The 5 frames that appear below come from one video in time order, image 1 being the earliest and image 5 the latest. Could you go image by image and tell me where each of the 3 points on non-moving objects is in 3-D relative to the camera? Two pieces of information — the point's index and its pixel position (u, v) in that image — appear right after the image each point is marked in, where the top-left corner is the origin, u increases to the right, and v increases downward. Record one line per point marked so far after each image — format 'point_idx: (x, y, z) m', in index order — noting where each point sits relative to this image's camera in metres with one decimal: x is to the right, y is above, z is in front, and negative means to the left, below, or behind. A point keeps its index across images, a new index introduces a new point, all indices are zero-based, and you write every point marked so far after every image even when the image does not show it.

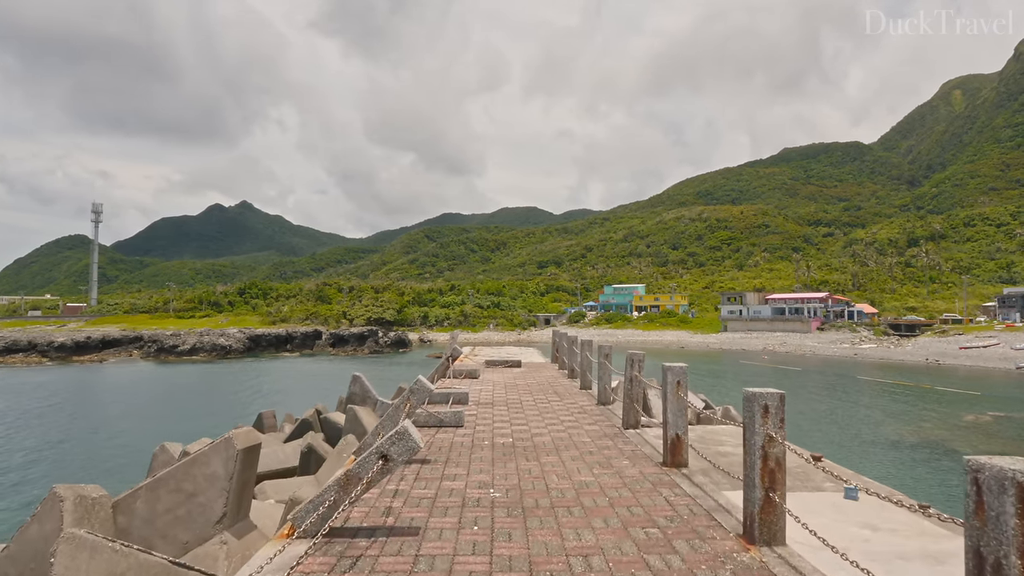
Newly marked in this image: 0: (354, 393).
0: (-3.1, -2.0, +10.0) m
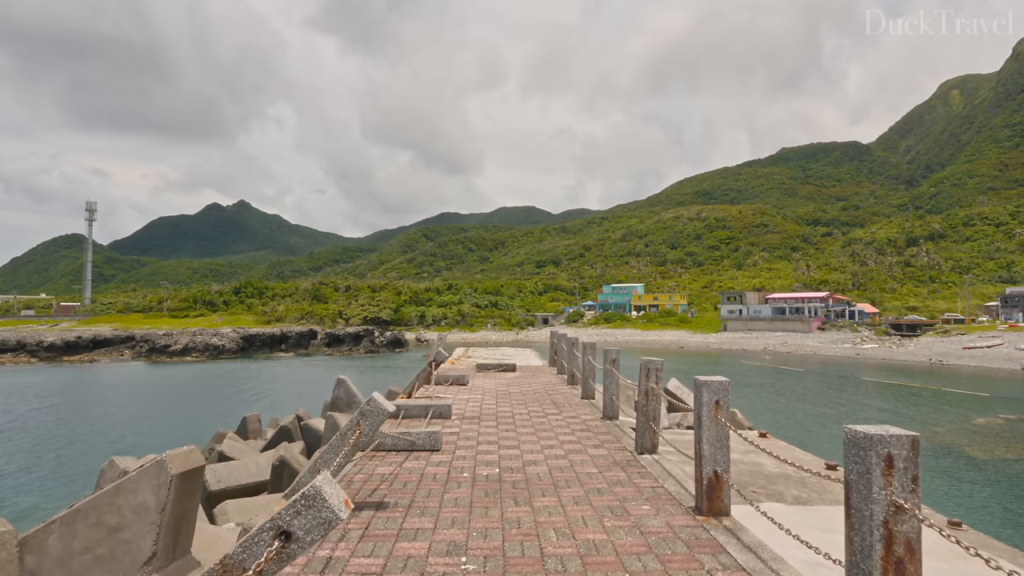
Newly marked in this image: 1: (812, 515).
0: (-3.2, -2.0, +9.4) m
1: (+3.5, -2.6, +6.1) m
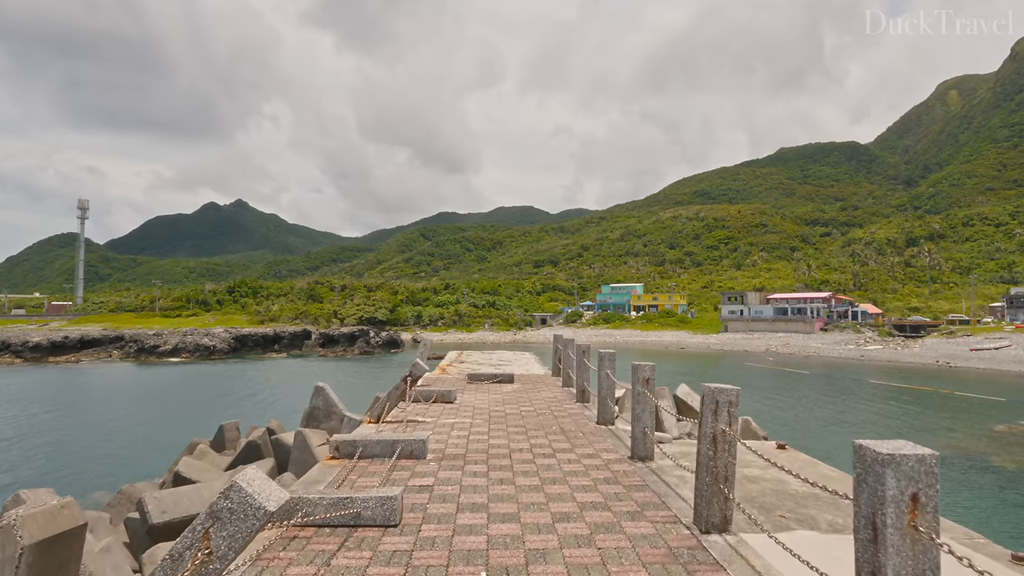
0: (-3.2, -1.9, +8.6) m
1: (+3.4, -2.6, +5.3) m
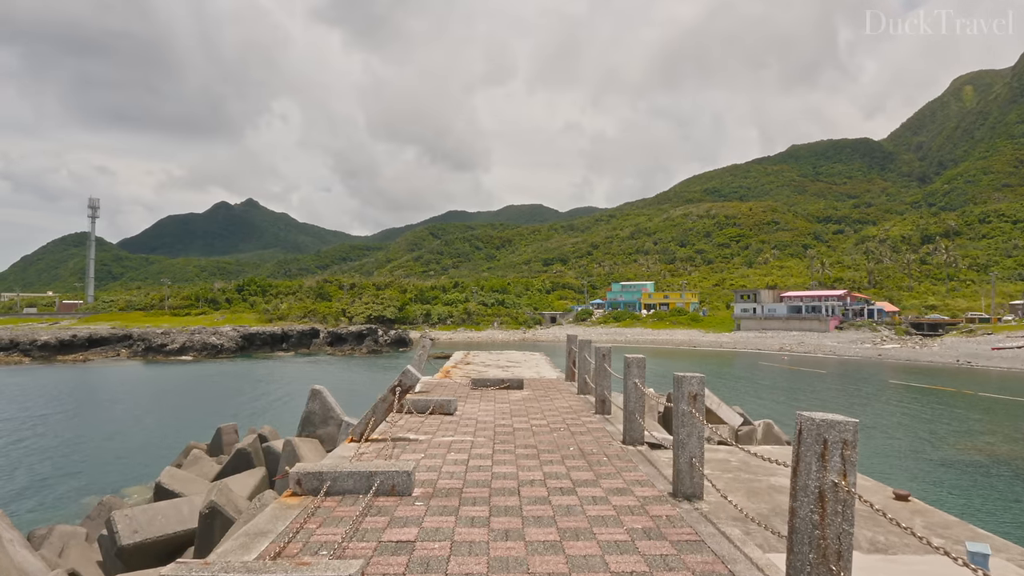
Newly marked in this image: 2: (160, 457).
0: (-3.1, -1.9, +8.2) m
1: (+3.5, -2.5, +4.8) m
2: (-13.1, -6.3, +19.7) m
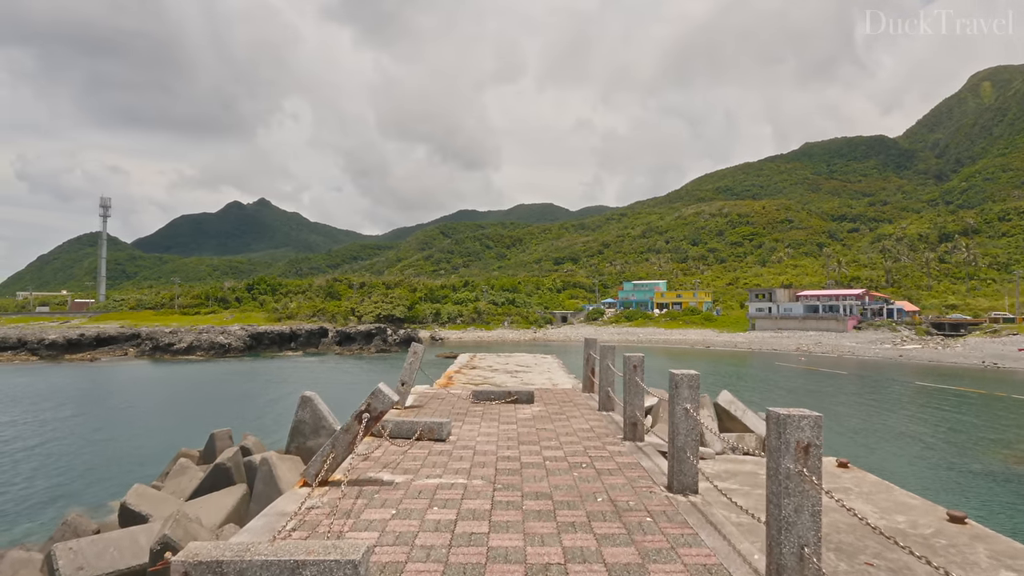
0: (-2.9, -1.8, +7.6) m
1: (+3.6, -2.5, +4.1) m
2: (-12.7, -6.2, +19.4) m
